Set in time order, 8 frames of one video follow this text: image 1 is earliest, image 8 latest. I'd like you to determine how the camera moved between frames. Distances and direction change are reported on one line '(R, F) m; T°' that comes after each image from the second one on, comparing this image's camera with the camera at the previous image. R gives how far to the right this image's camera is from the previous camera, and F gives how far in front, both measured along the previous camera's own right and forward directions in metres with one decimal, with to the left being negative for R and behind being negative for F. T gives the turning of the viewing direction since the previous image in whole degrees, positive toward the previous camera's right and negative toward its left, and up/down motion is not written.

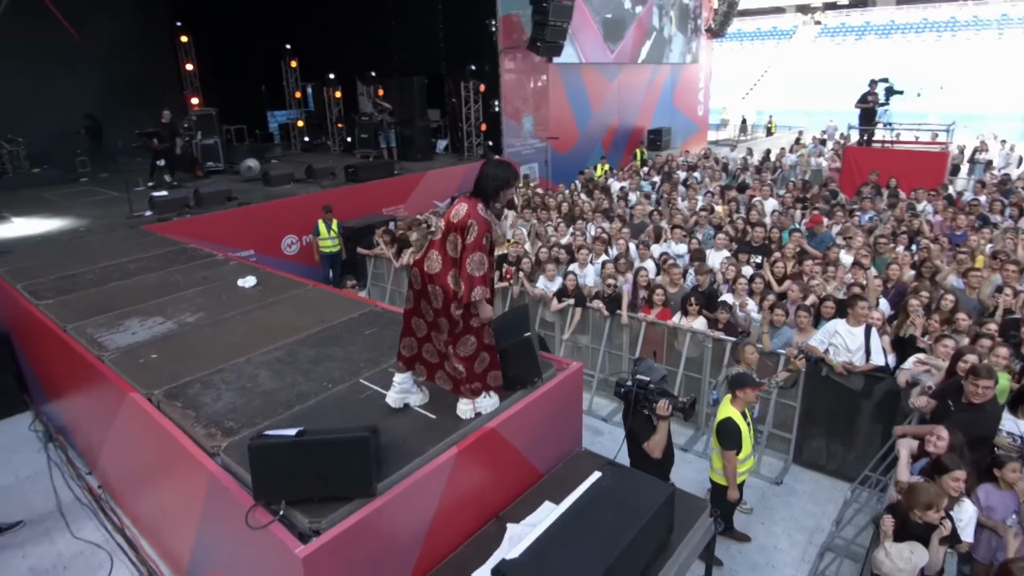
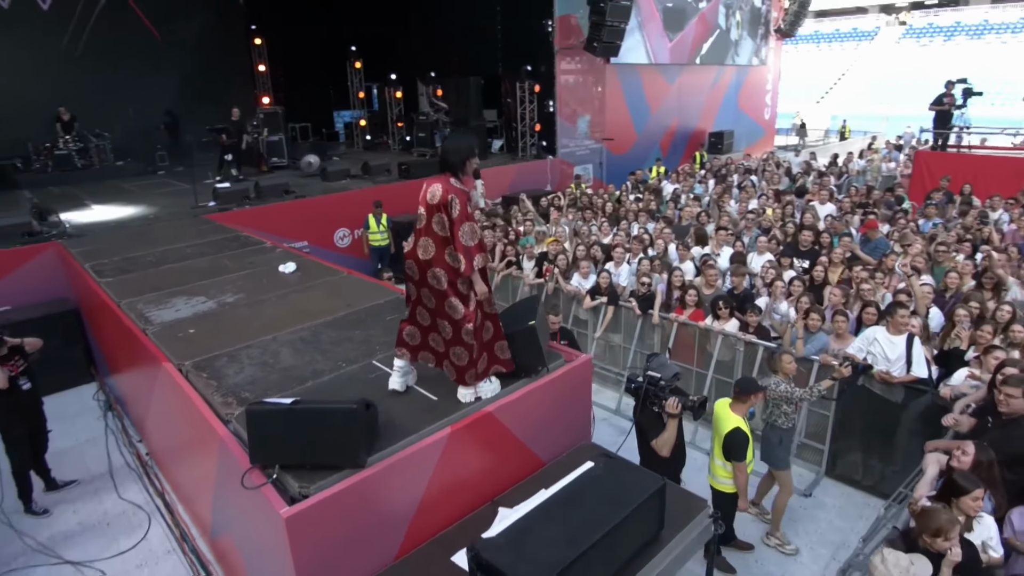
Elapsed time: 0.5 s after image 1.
(+0.3, 0.0) m; -6°
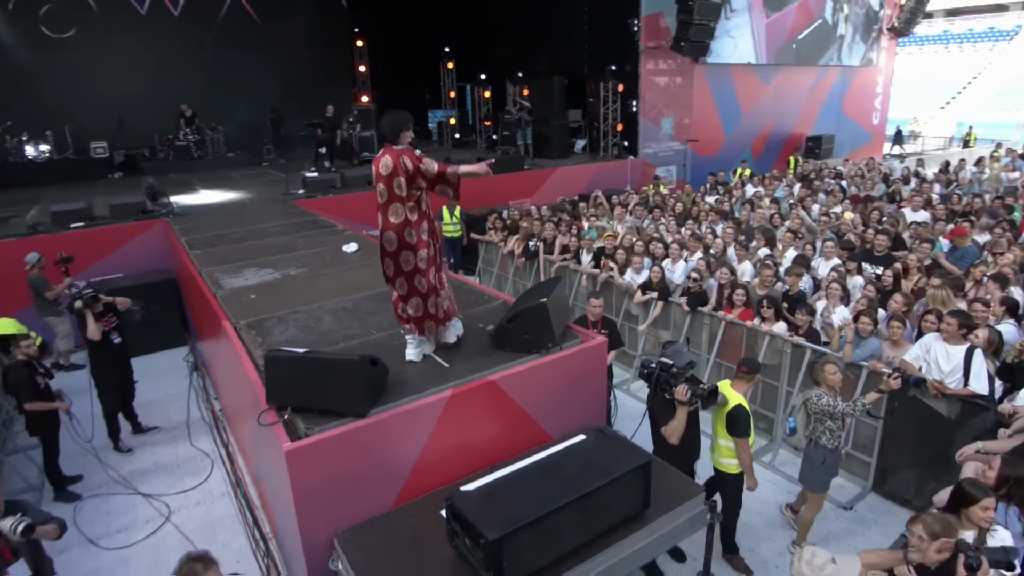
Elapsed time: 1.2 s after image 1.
(+0.5, -0.1) m; -9°
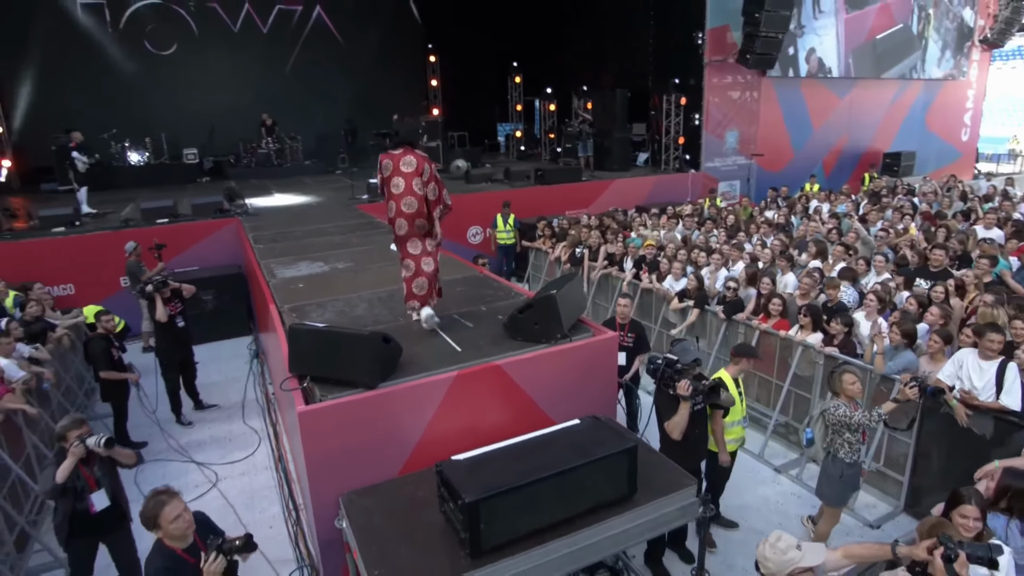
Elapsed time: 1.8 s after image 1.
(+0.4, -0.2) m; -7°
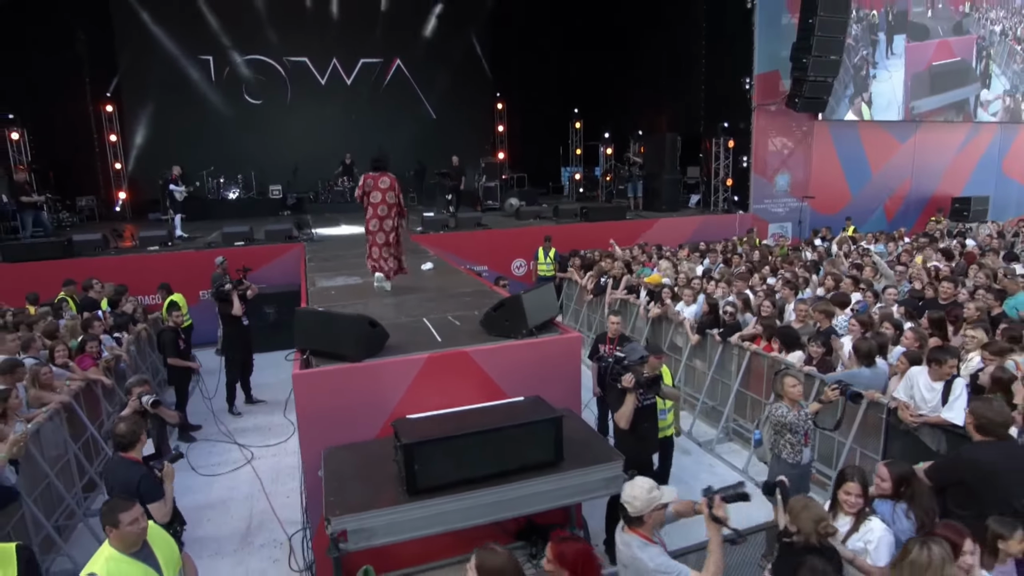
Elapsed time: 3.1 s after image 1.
(+0.8, -0.6) m; -7°
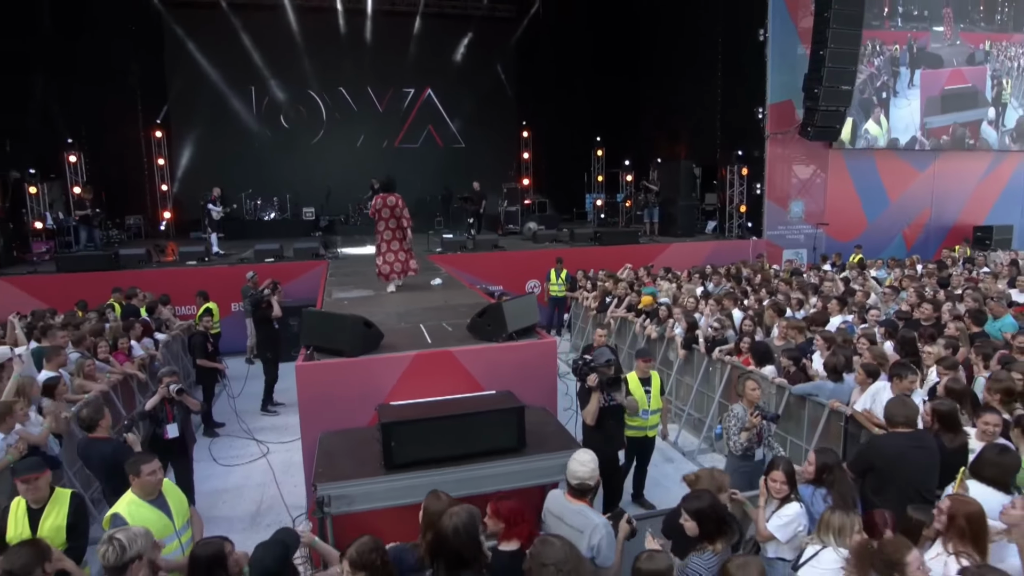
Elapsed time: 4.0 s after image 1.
(+0.4, -0.5) m; -3°
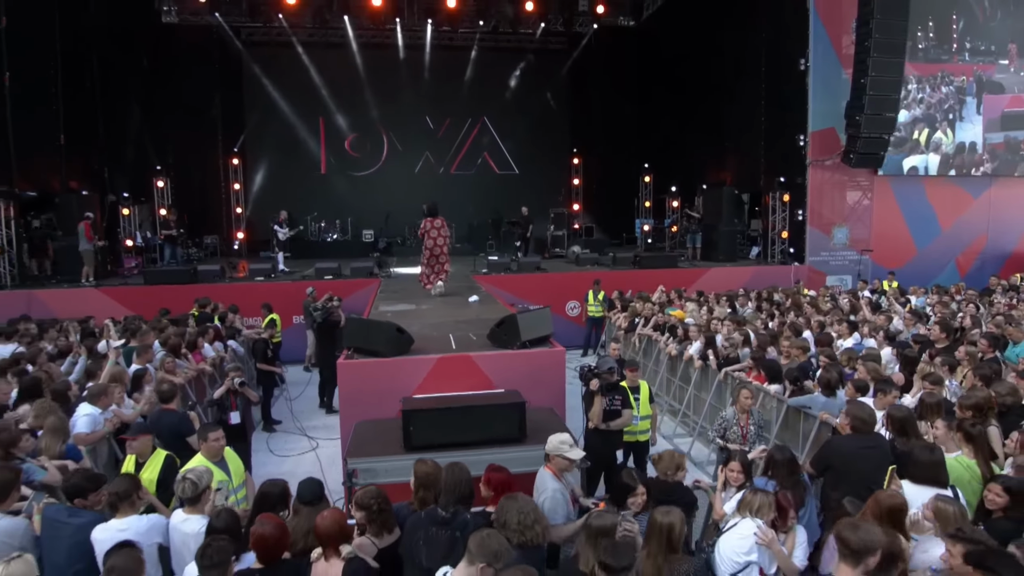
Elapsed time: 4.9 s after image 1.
(+0.4, -0.6) m; -5°
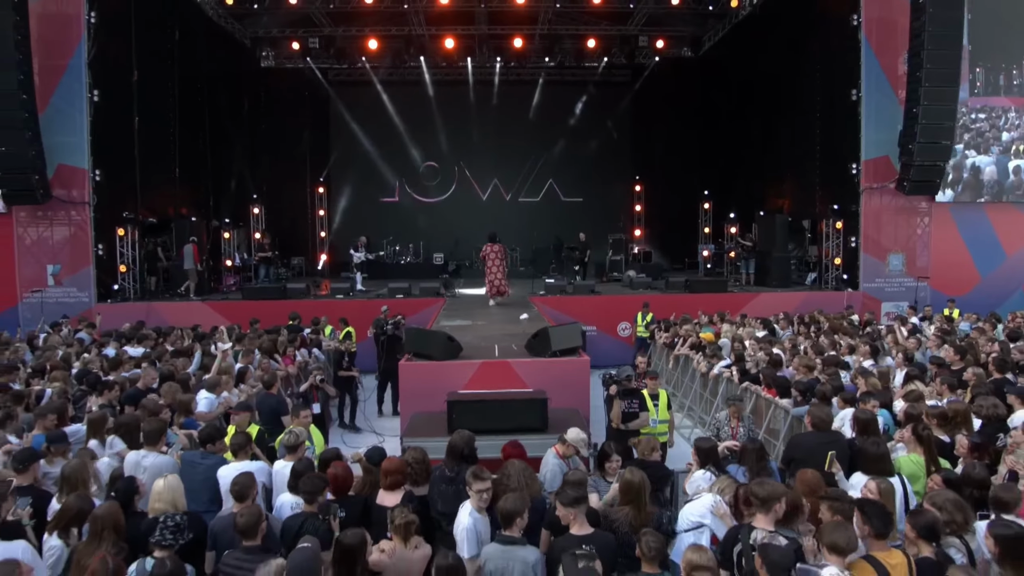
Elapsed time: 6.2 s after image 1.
(+0.4, -1.0) m; -7°
